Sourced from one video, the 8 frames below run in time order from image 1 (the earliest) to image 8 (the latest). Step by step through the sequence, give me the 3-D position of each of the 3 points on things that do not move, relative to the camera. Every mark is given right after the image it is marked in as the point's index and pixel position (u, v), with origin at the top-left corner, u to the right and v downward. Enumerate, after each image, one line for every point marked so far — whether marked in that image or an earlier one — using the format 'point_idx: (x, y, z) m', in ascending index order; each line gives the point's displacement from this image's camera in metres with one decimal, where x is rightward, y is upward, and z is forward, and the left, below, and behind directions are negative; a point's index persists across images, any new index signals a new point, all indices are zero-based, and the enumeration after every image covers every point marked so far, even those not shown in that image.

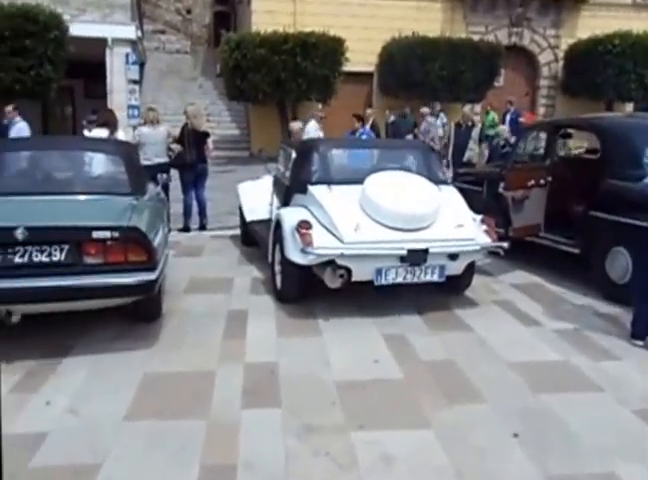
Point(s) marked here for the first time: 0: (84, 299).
0: (-2.1, -0.5, +5.1) m
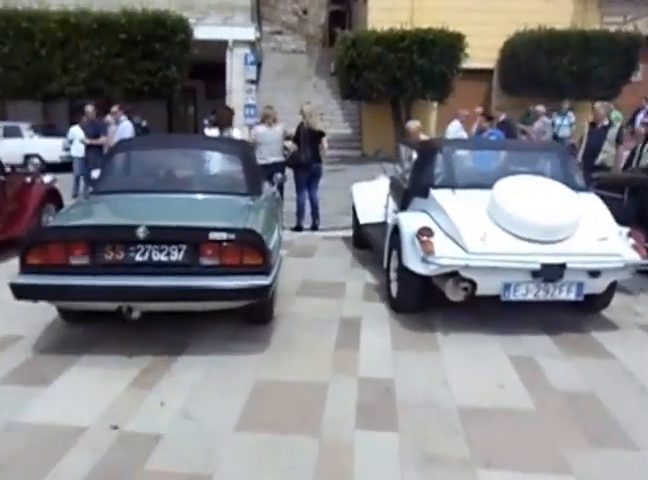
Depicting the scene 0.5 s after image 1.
0: (-1.1, -0.5, +5.1) m
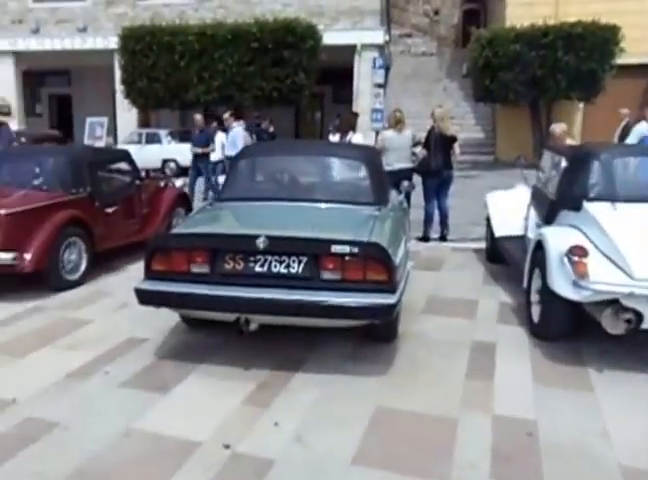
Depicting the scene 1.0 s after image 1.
0: (0.0, -0.6, +4.8) m
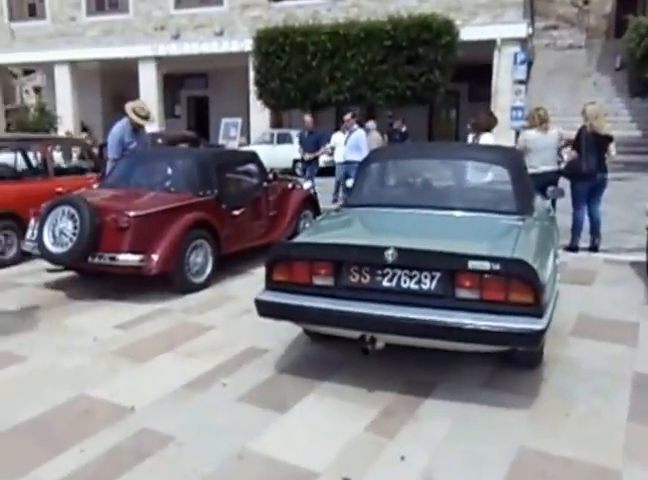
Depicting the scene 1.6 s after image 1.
0: (+0.9, -0.7, +4.2) m
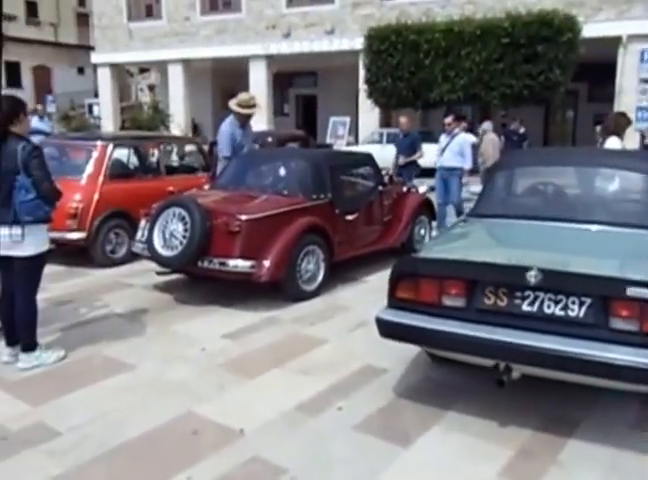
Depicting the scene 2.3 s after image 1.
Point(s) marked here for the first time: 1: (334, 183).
0: (+1.7, -0.8, +3.5) m
1: (+0.1, +0.6, +6.2) m
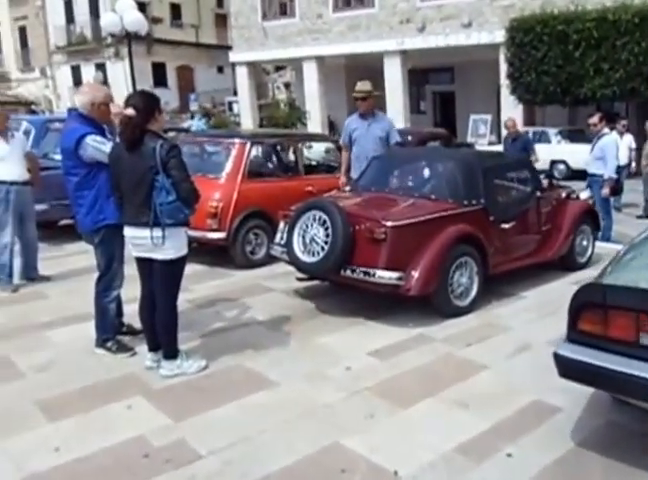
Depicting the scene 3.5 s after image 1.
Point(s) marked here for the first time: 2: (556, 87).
0: (+2.6, -1.0, +2.6) m
1: (+1.6, +0.5, +5.5) m
2: (+6.7, +4.5, +17.5) m
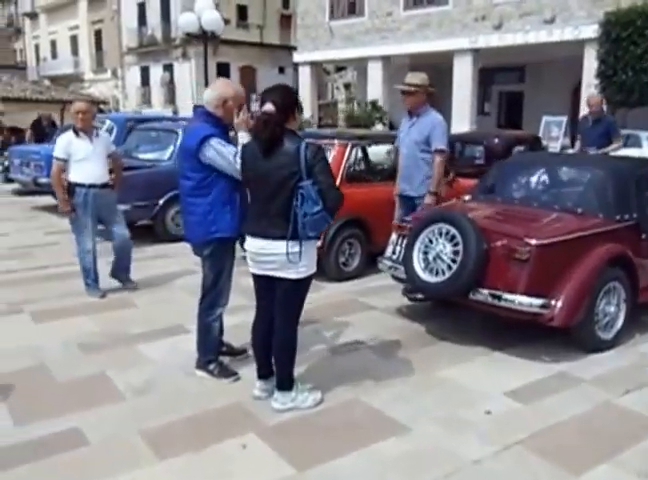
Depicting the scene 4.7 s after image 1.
0: (+3.2, -1.2, +1.8) m
1: (+2.5, +0.3, +4.8) m
2: (+8.9, +4.2, +16.2) m
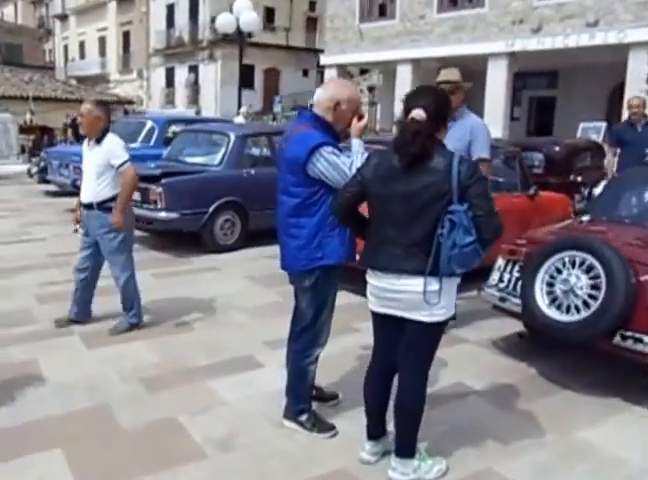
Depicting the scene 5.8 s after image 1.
0: (+3.8, -1.4, +1.0) m
1: (+3.3, +0.1, +4.0) m
2: (+10.1, +3.7, +15.2) m
